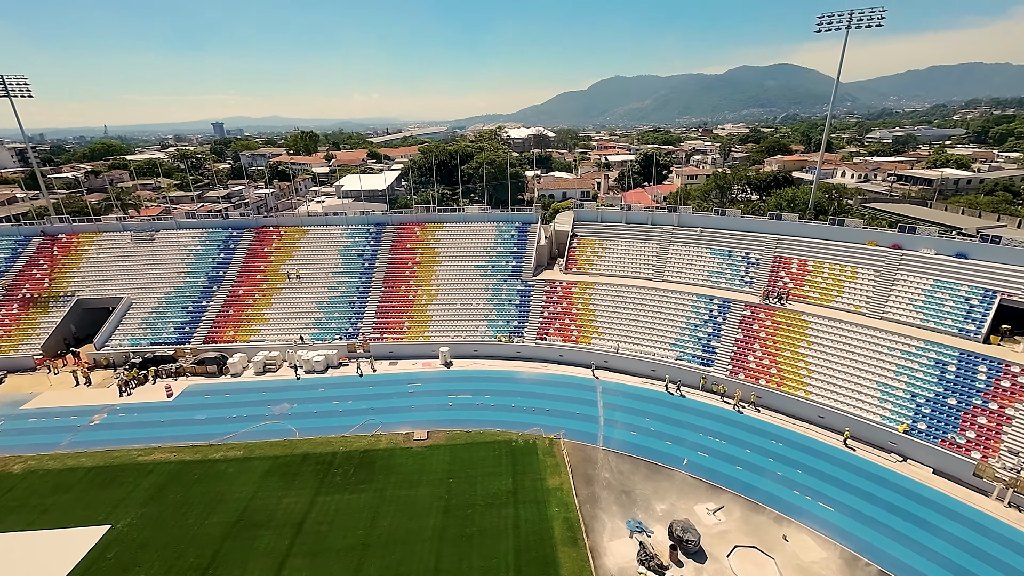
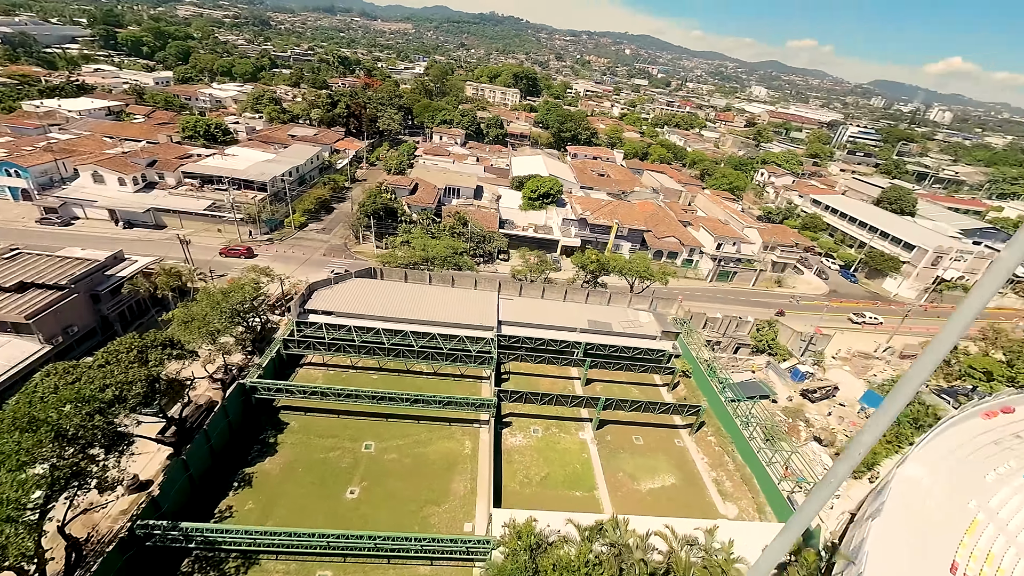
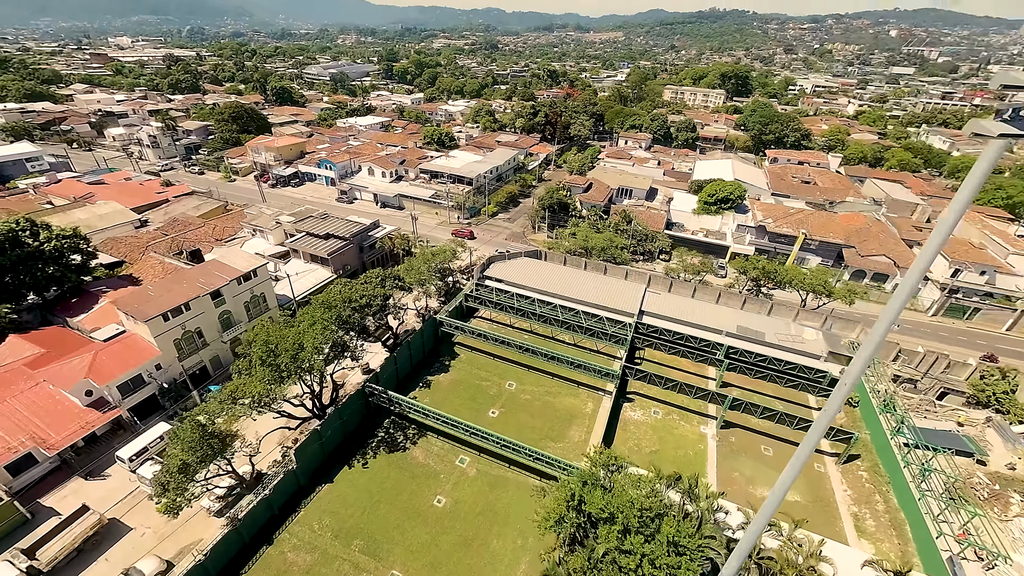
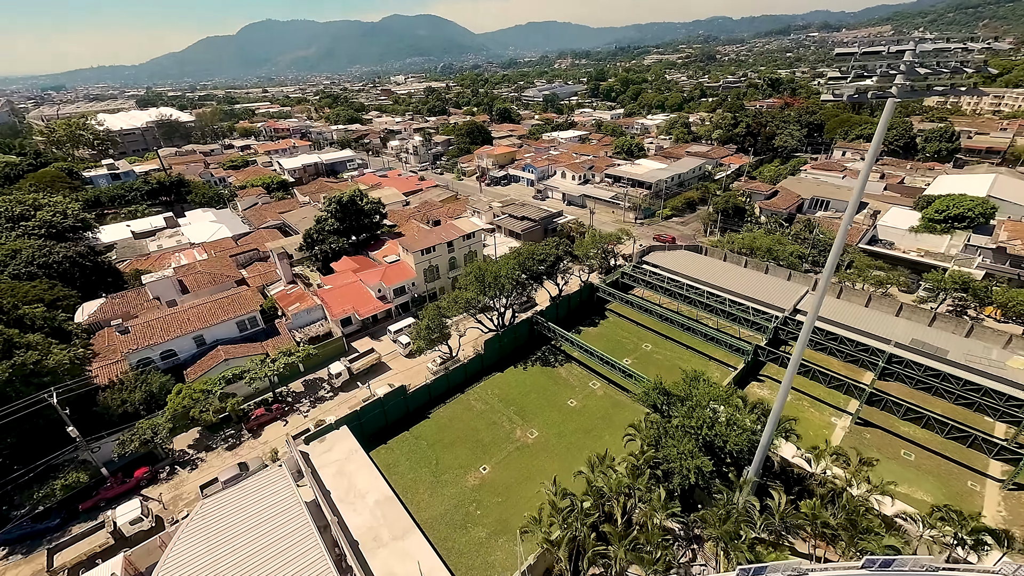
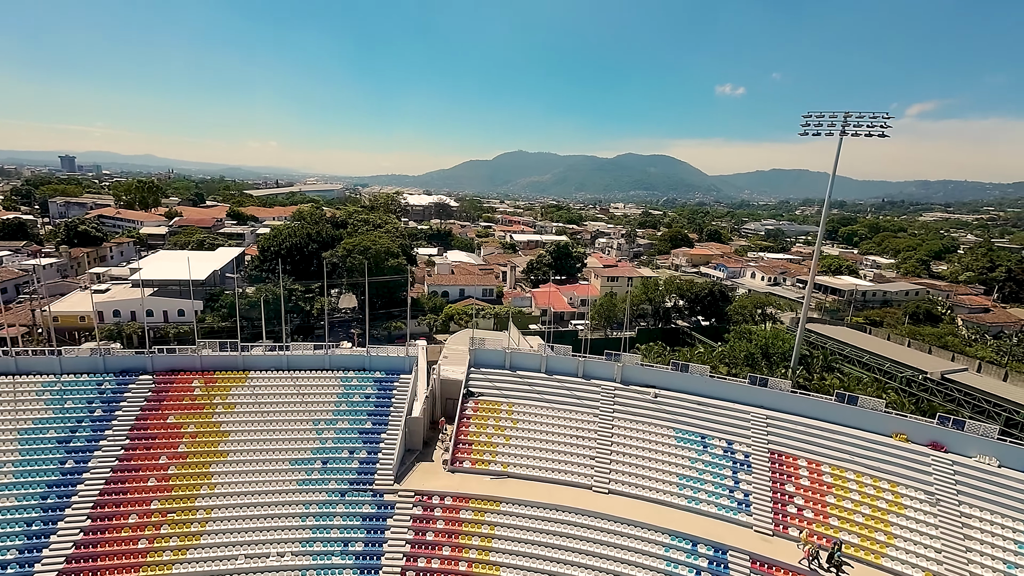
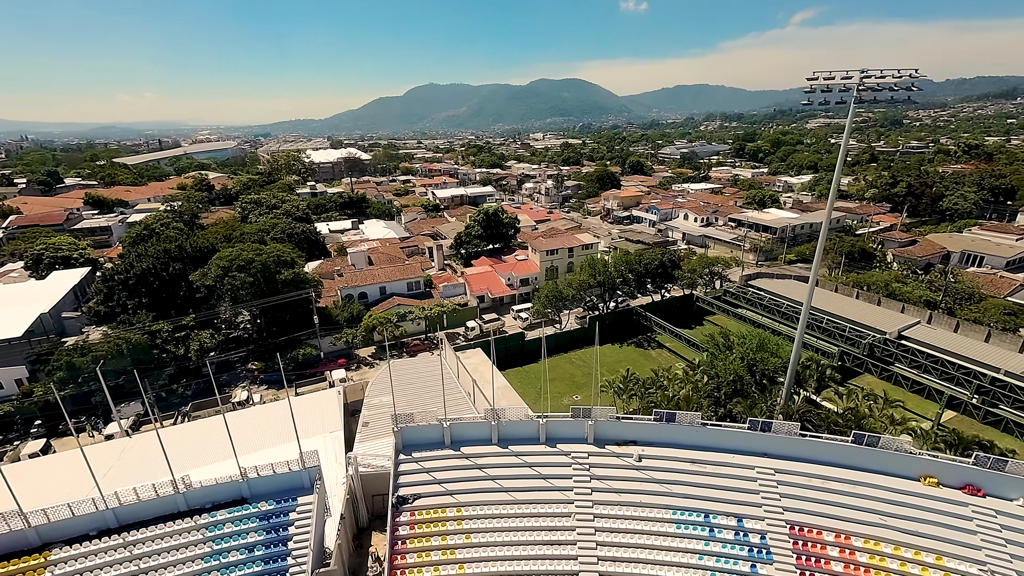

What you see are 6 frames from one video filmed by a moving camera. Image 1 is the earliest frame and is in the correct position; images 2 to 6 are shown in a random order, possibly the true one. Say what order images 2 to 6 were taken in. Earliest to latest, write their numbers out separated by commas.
5, 6, 4, 3, 2
